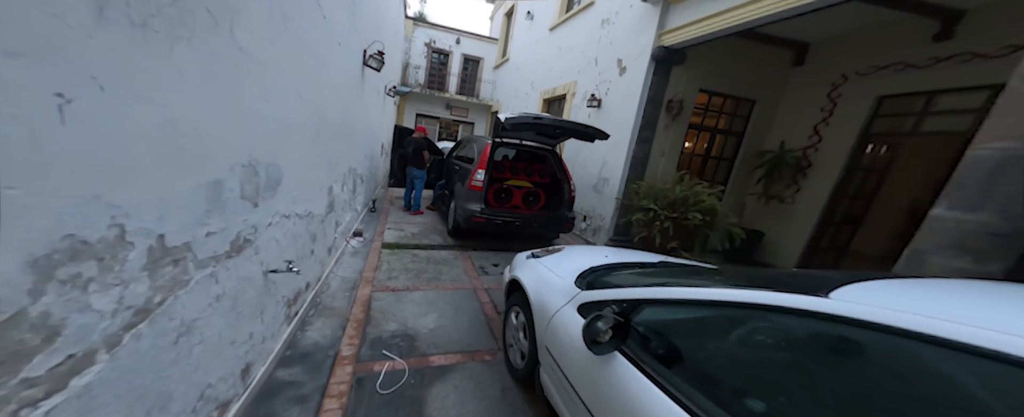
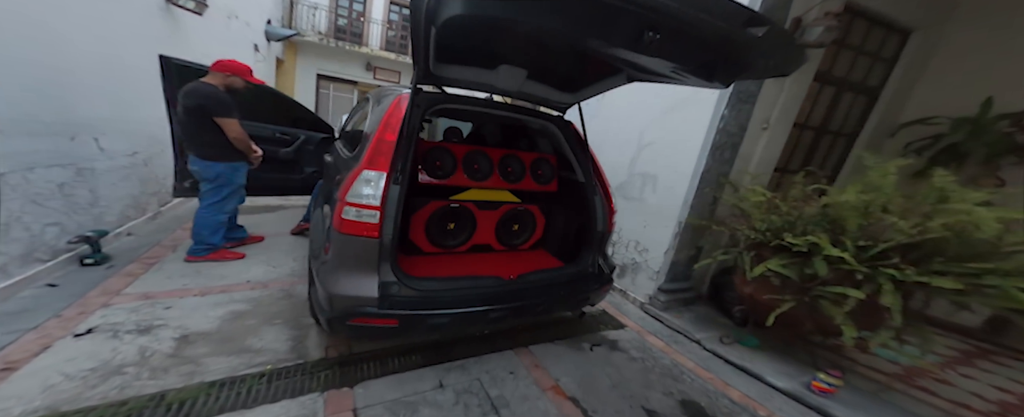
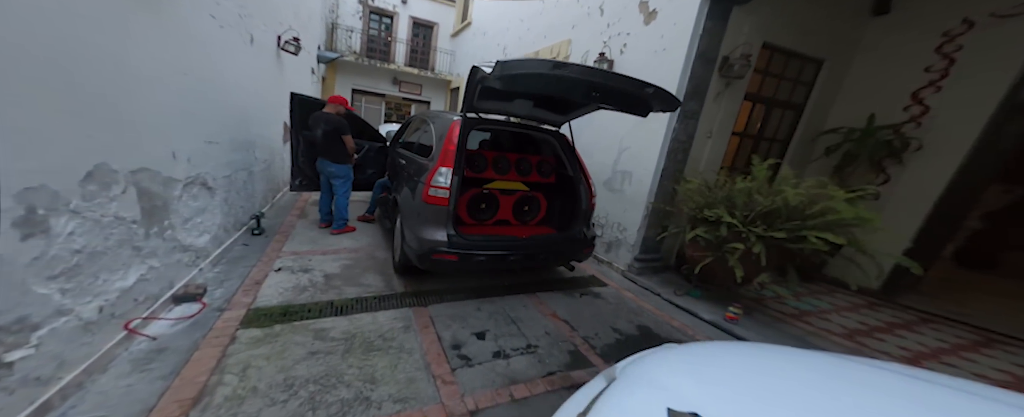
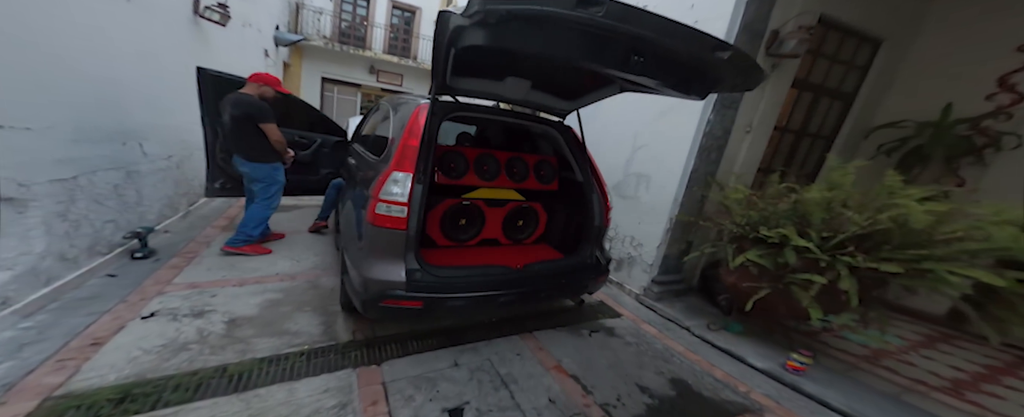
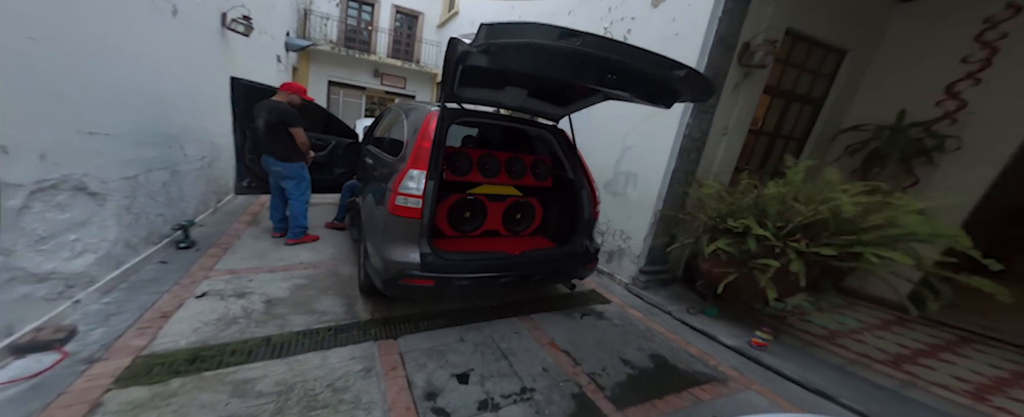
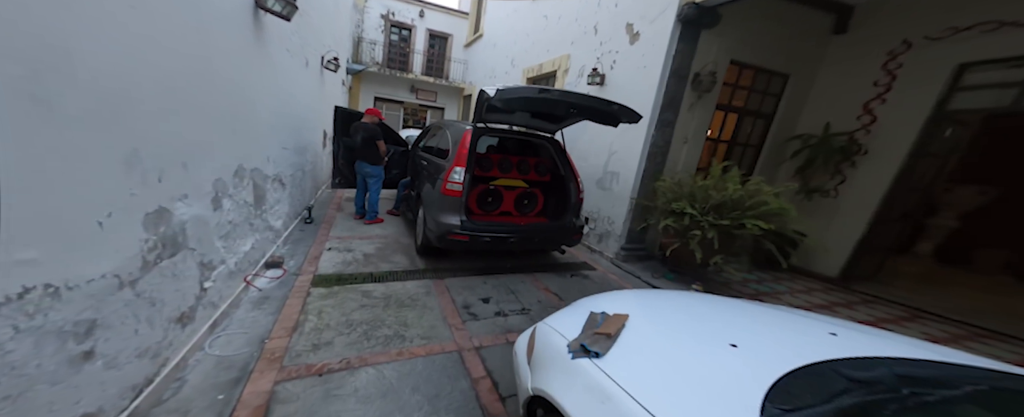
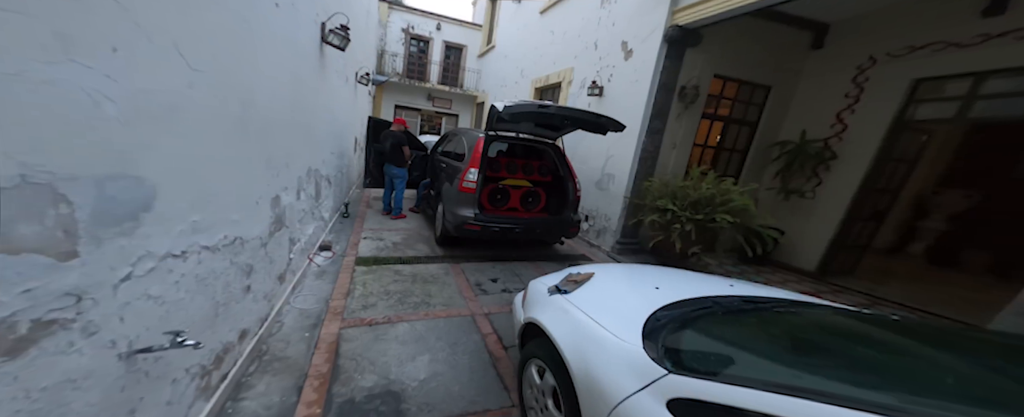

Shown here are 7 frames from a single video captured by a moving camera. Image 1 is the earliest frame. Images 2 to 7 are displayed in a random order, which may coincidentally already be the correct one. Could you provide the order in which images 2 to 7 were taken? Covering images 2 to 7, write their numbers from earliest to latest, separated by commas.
7, 6, 3, 5, 4, 2
